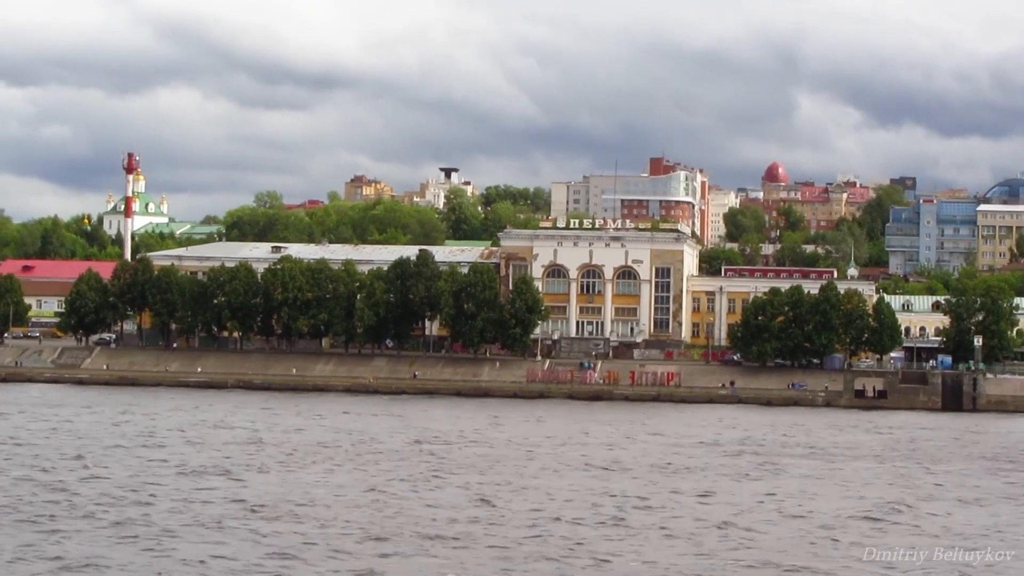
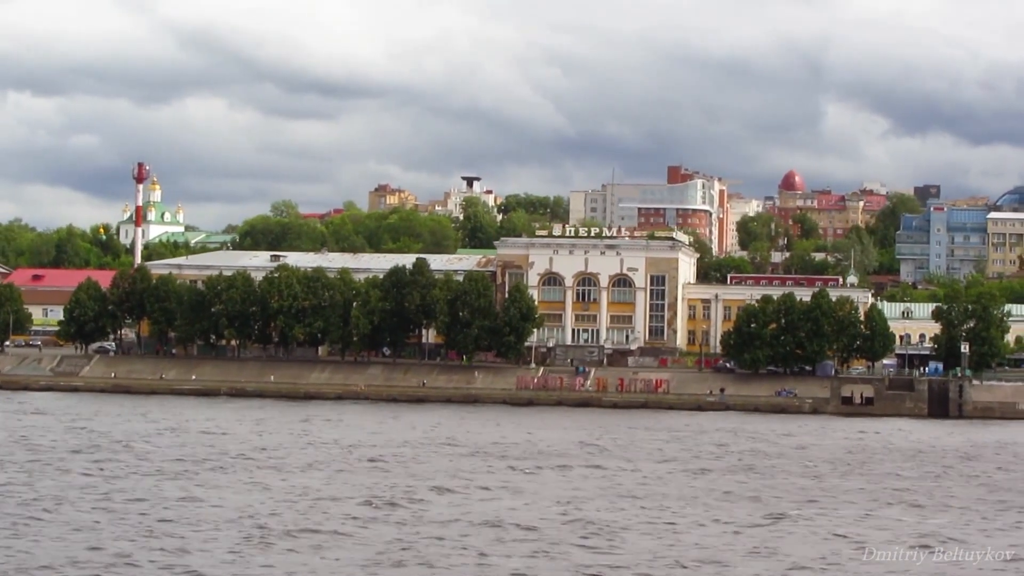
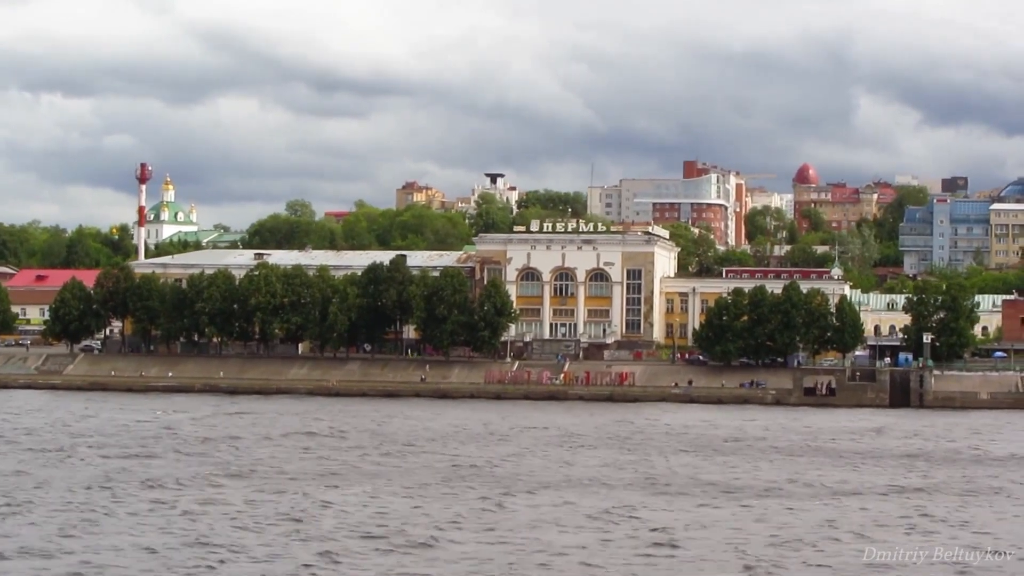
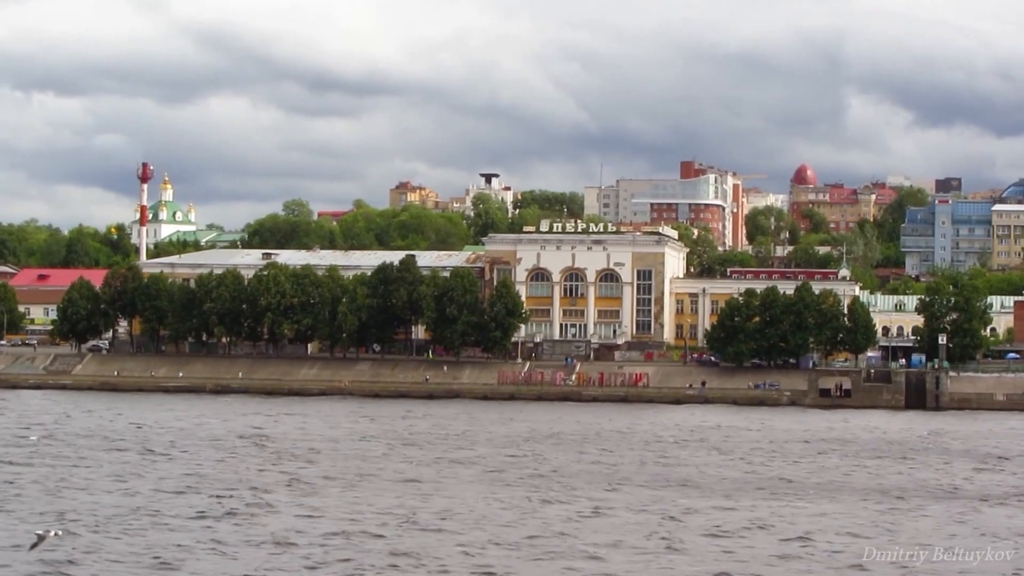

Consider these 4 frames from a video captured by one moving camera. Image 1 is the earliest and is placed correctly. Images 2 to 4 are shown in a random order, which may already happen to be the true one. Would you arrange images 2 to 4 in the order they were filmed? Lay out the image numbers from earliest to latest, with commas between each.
2, 4, 3
